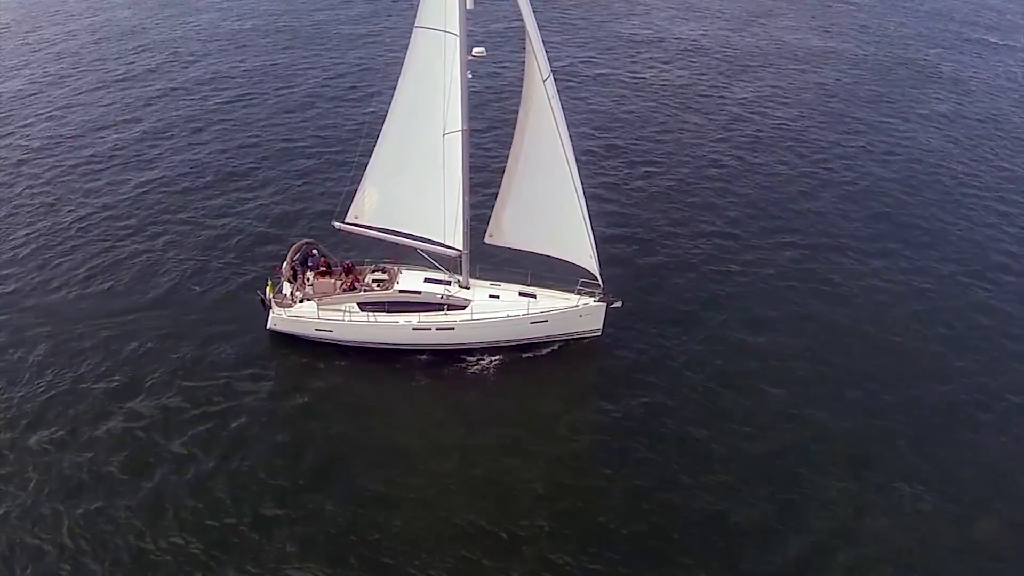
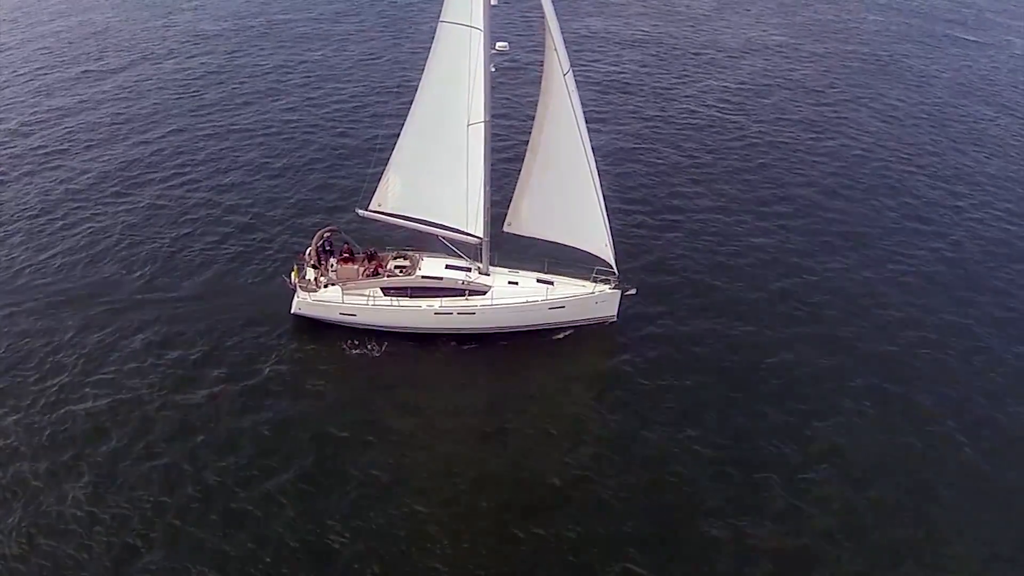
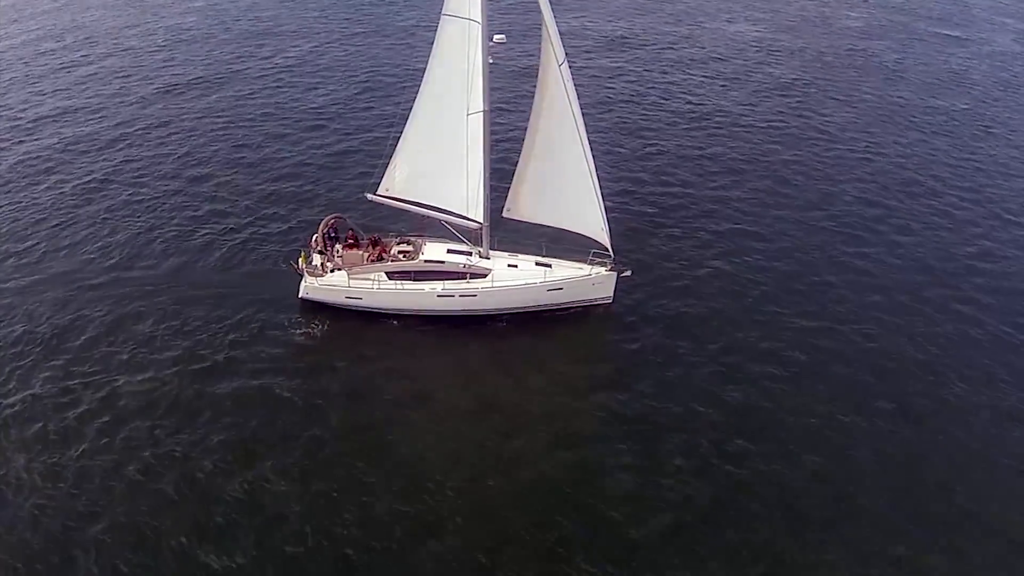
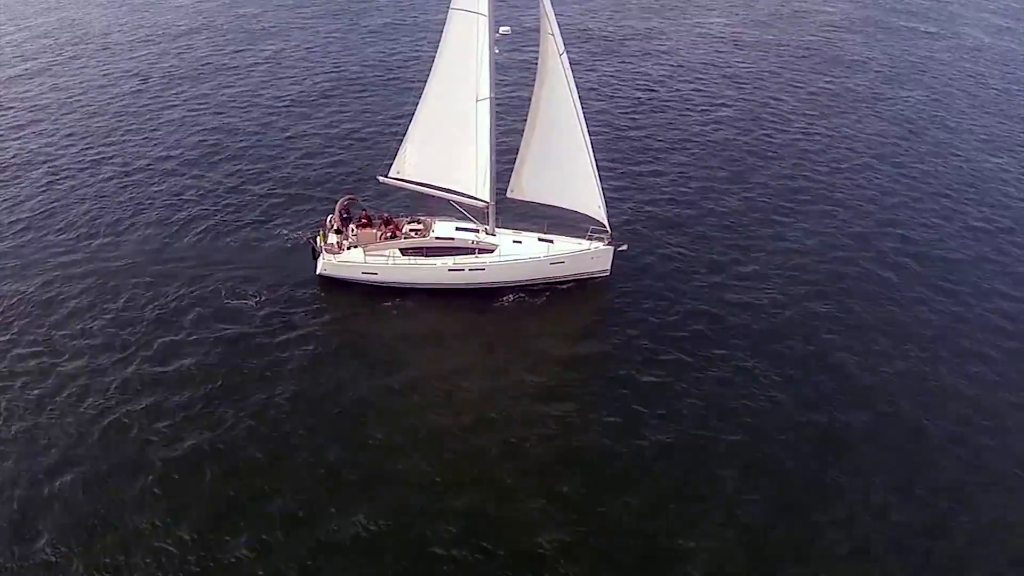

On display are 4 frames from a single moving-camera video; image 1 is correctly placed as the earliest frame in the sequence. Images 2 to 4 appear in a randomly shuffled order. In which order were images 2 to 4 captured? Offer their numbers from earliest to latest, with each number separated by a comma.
2, 3, 4
